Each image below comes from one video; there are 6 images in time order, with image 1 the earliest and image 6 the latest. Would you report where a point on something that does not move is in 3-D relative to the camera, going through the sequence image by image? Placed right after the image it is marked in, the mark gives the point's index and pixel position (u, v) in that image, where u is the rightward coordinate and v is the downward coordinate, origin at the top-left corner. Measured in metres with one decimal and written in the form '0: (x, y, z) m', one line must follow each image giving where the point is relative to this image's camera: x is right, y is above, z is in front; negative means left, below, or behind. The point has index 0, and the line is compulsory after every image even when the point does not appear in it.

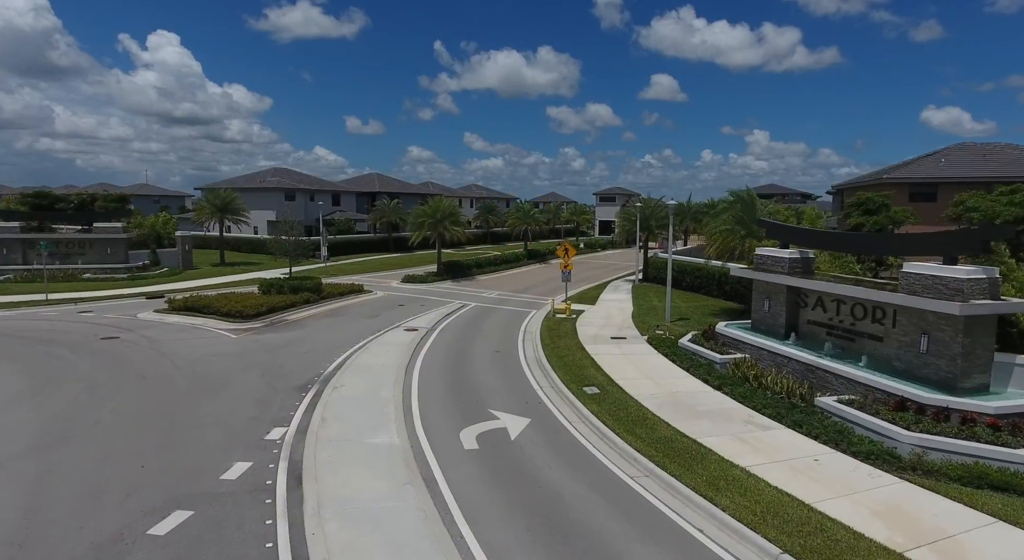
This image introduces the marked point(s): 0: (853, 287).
0: (+7.9, -0.2, +14.1) m
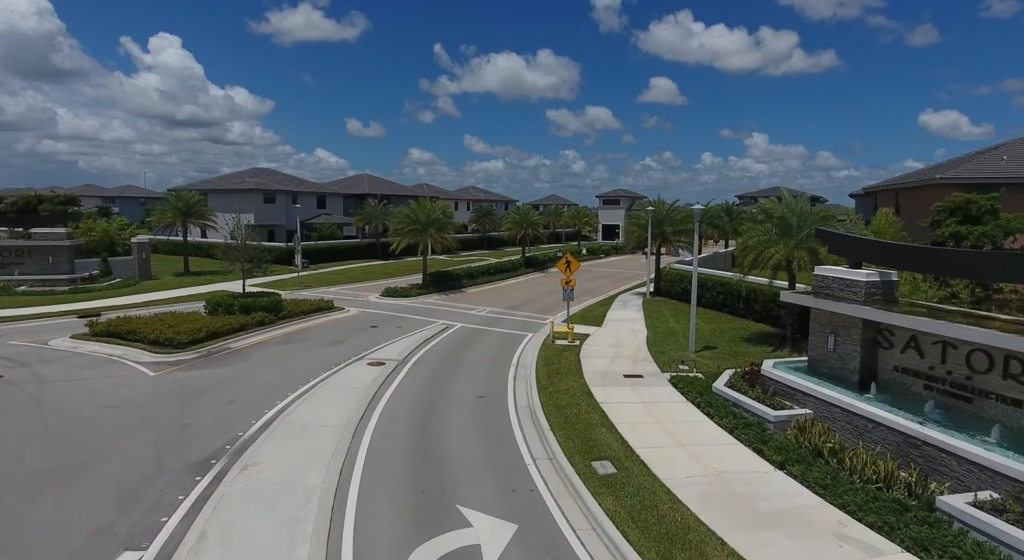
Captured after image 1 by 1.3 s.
0: (+7.6, -0.8, +10.0) m
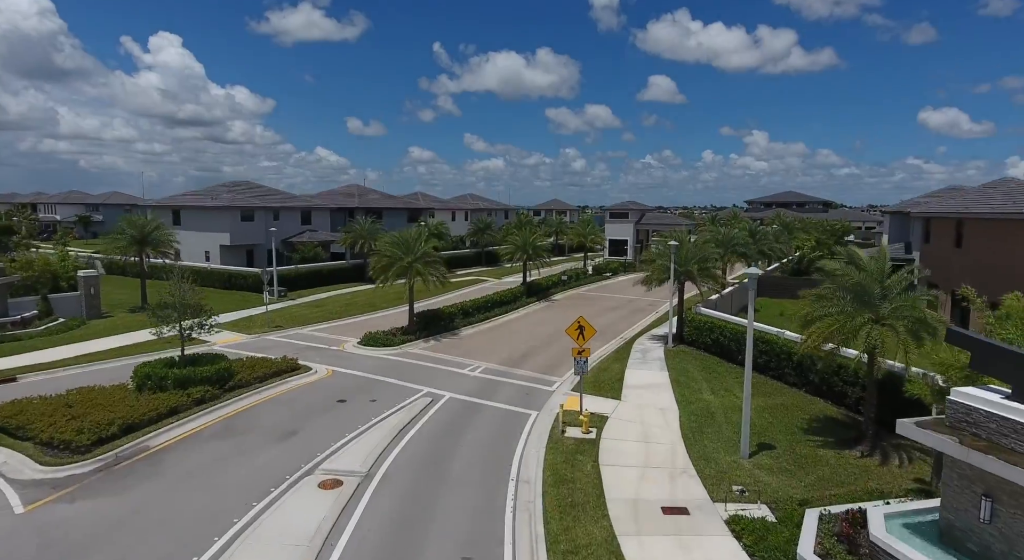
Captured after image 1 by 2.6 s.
0: (+7.6, -2.8, +5.7) m
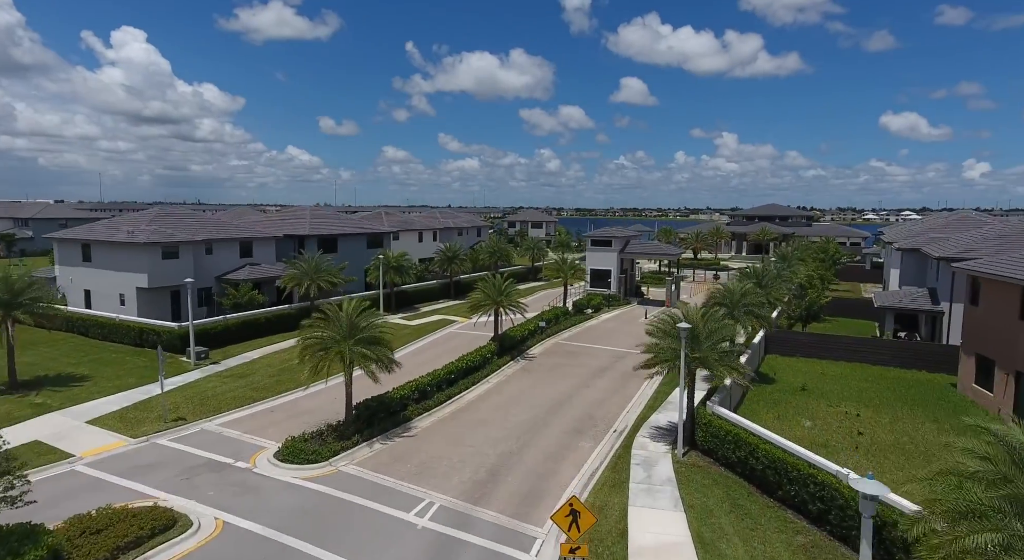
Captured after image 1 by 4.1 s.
0: (+7.2, -5.8, 0.0) m
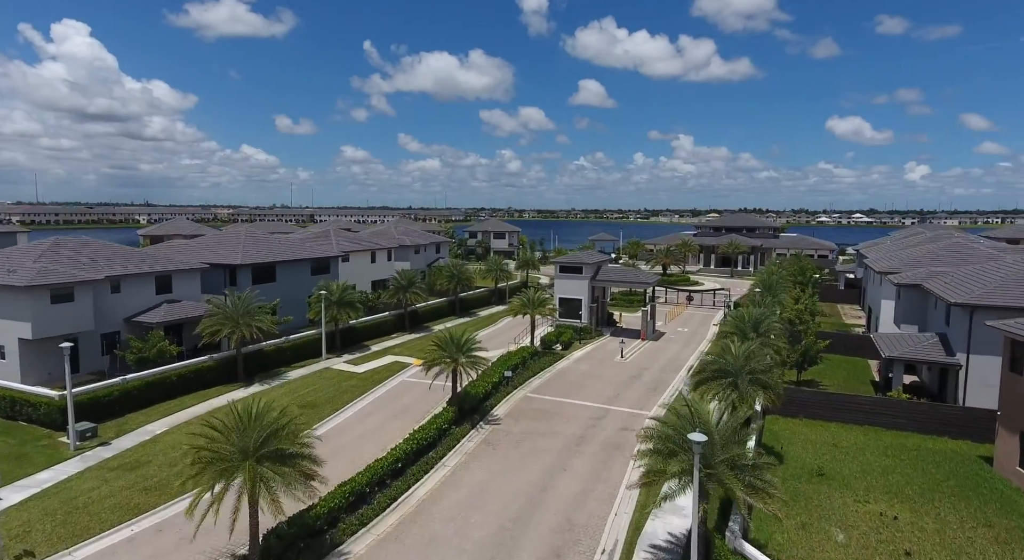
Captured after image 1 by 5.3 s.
0: (+7.5, -8.1, -4.6) m
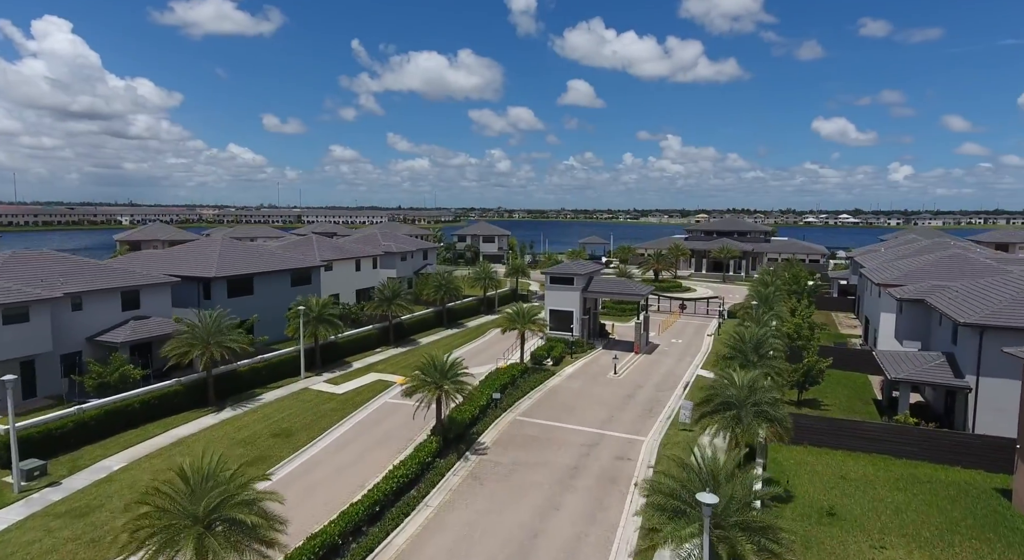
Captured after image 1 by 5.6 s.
0: (+7.6, -9.1, -6.3) m
